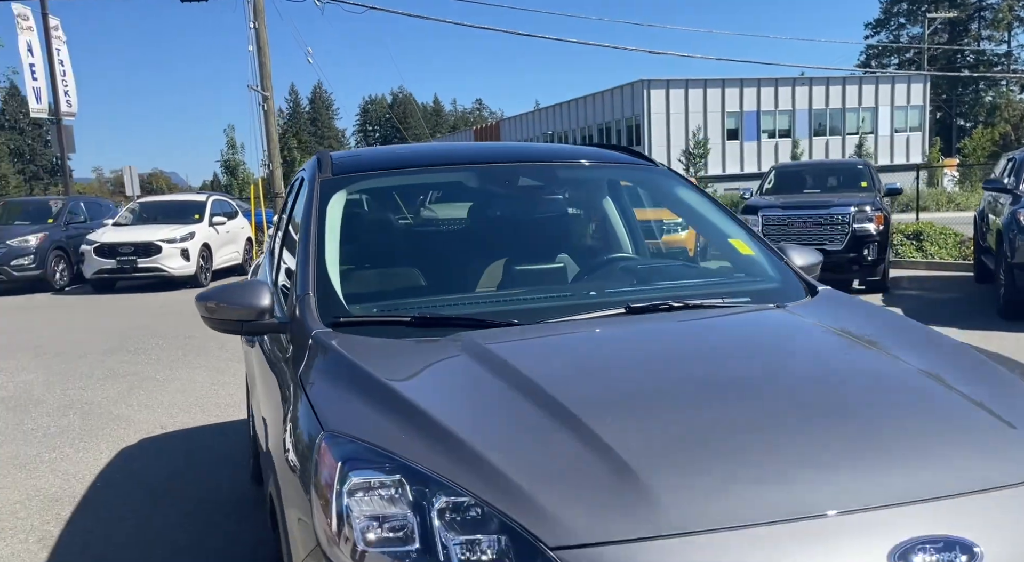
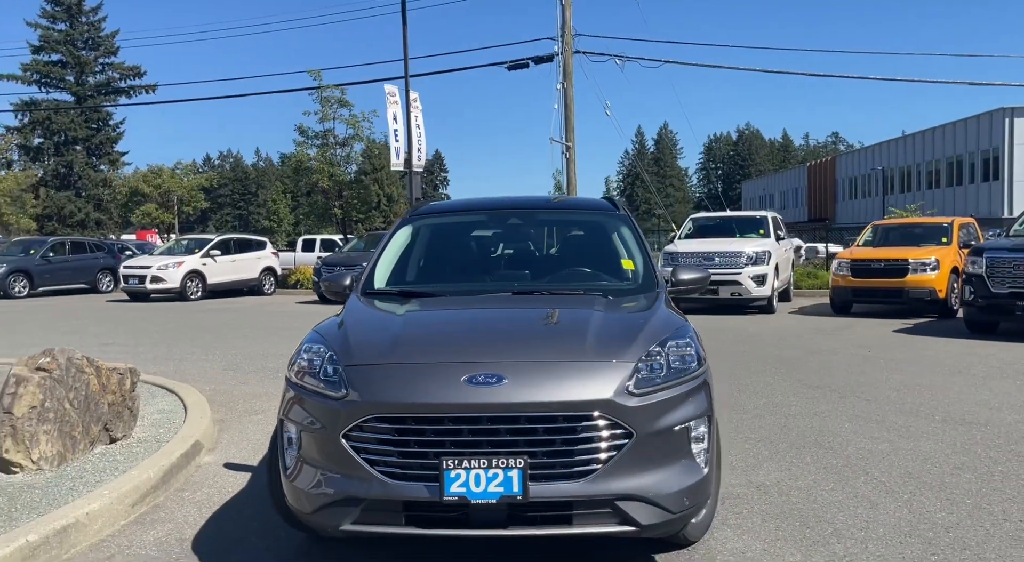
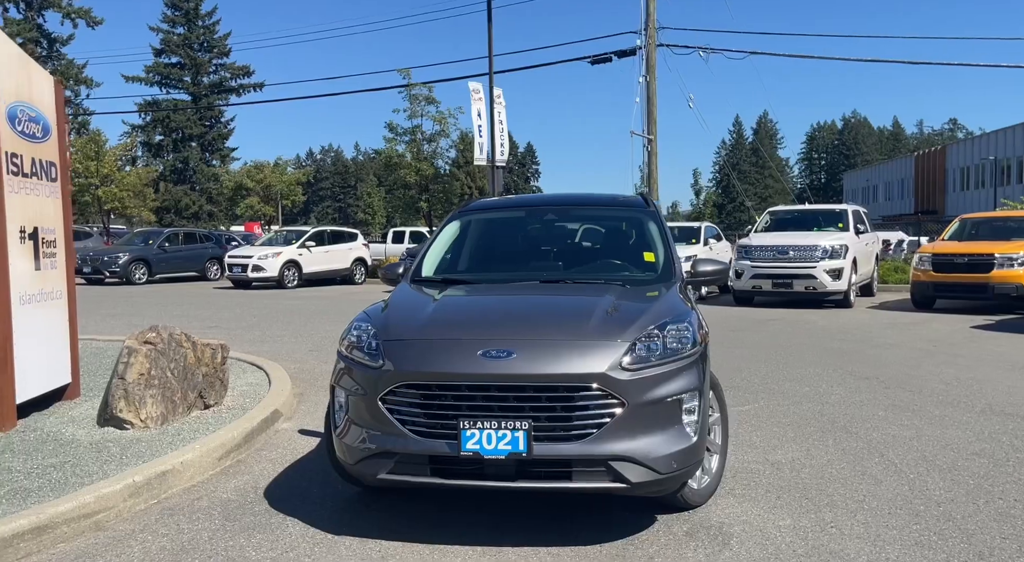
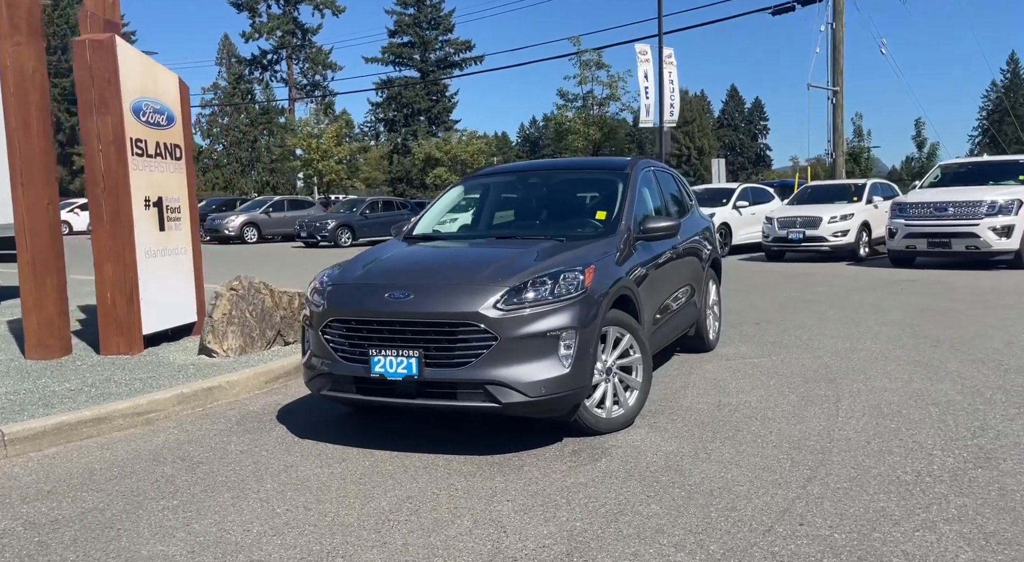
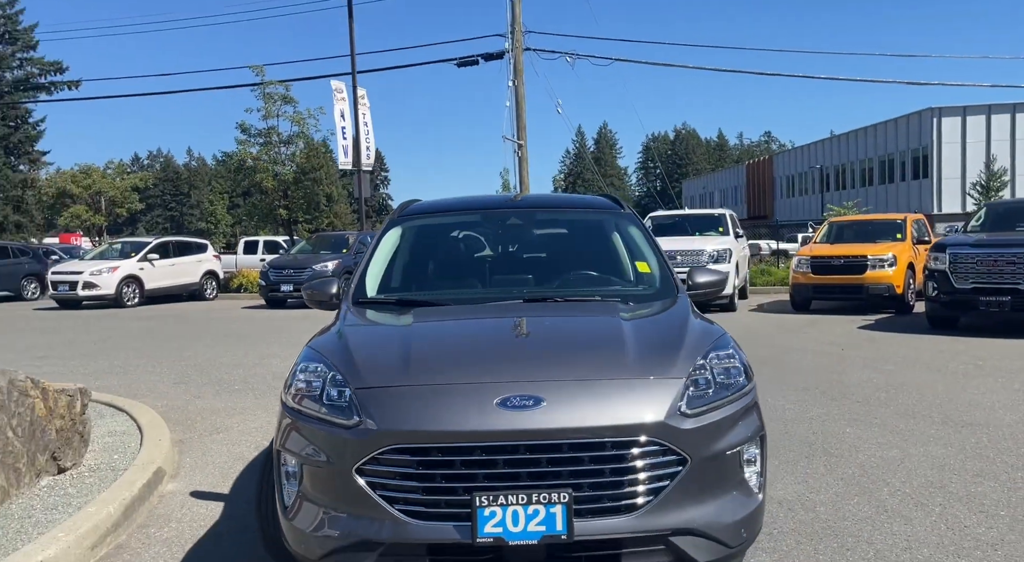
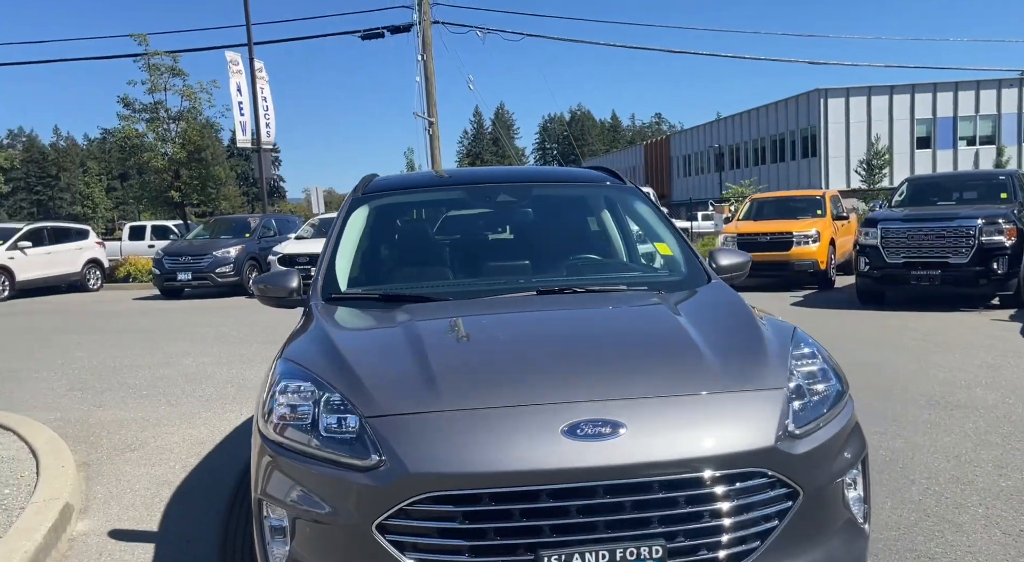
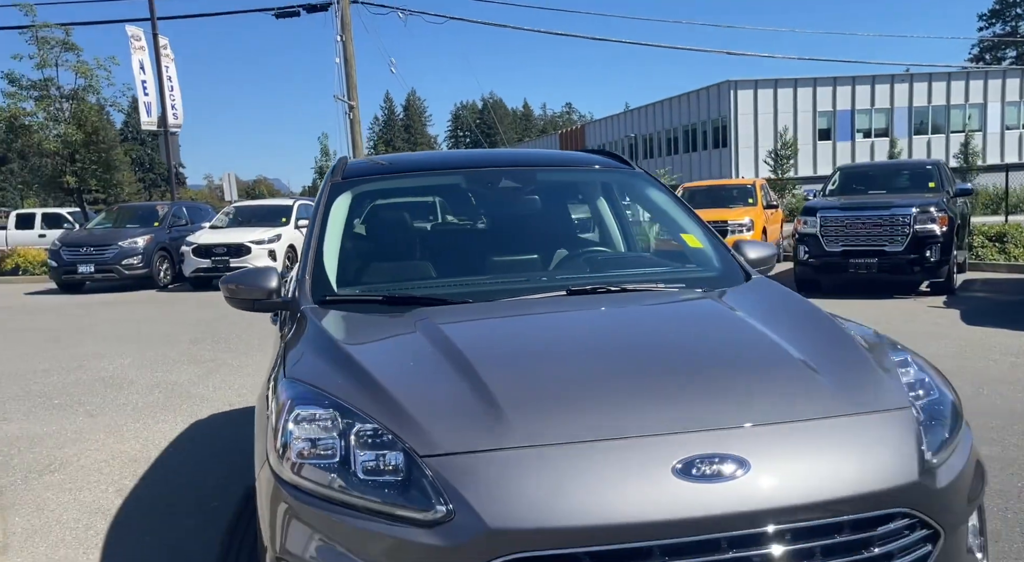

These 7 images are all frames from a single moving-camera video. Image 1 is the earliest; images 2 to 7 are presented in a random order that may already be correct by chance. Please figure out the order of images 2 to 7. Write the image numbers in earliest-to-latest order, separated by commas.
7, 6, 5, 2, 3, 4
